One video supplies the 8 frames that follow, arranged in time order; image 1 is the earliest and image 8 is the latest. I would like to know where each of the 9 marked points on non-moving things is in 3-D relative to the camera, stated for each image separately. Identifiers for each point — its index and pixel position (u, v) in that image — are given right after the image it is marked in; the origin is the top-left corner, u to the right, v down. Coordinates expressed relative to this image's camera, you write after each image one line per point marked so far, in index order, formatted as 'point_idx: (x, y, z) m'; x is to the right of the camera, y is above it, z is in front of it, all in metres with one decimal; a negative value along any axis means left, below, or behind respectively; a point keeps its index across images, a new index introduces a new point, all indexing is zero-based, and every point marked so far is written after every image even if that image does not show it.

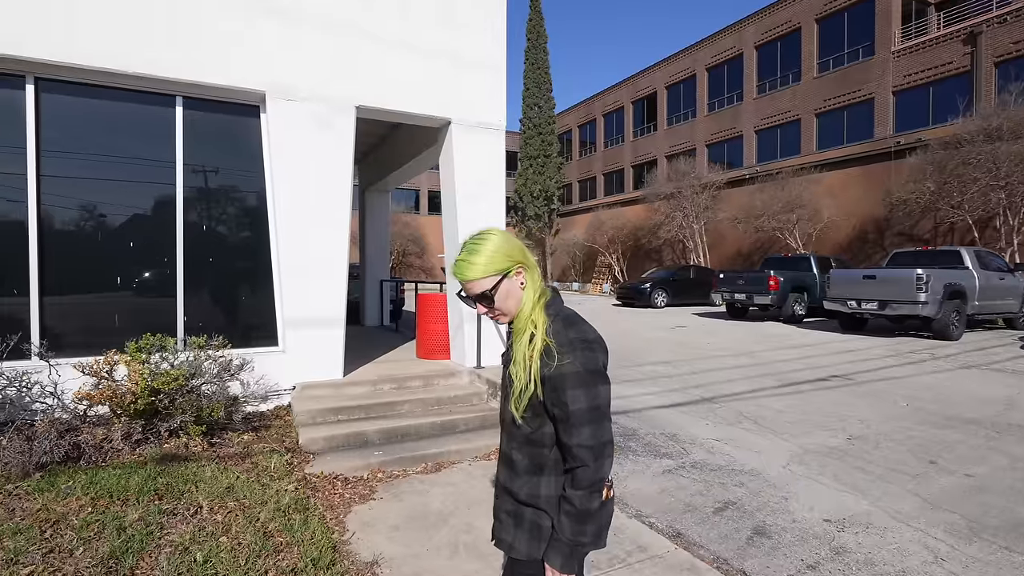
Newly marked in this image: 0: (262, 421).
0: (-2.5, -1.3, +5.2) m
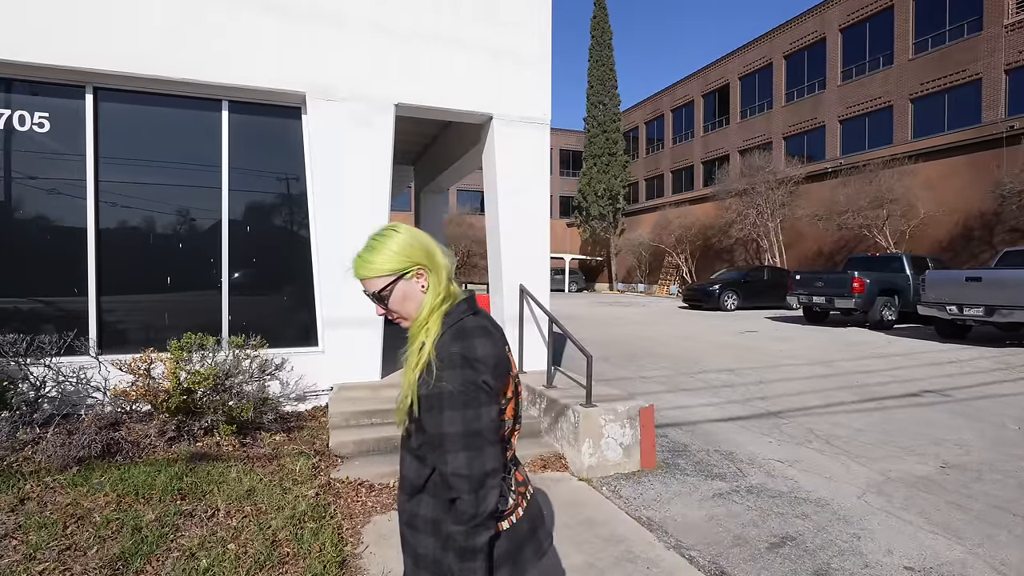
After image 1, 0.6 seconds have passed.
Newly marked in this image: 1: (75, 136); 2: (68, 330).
0: (-2.1, -1.3, +5.2) m
1: (-4.4, +1.5, +5.2) m
2: (-4.5, -0.4, +5.1) m
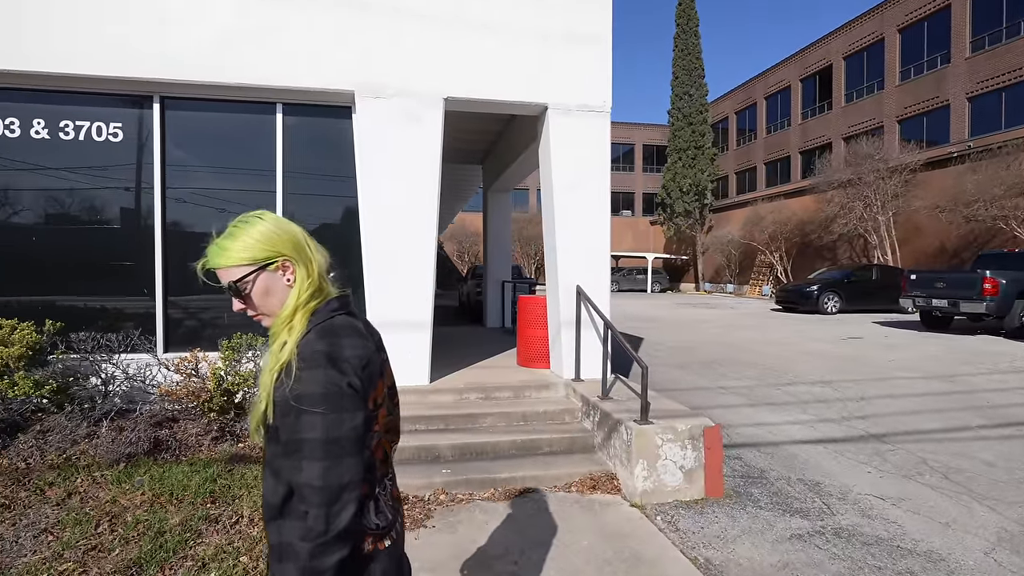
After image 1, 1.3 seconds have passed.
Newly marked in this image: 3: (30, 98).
0: (-1.6, -1.3, +5.1) m
1: (-3.9, +1.5, +5.4) m
2: (-4.0, -0.4, +5.4) m
3: (-4.9, +1.9, +5.2) m
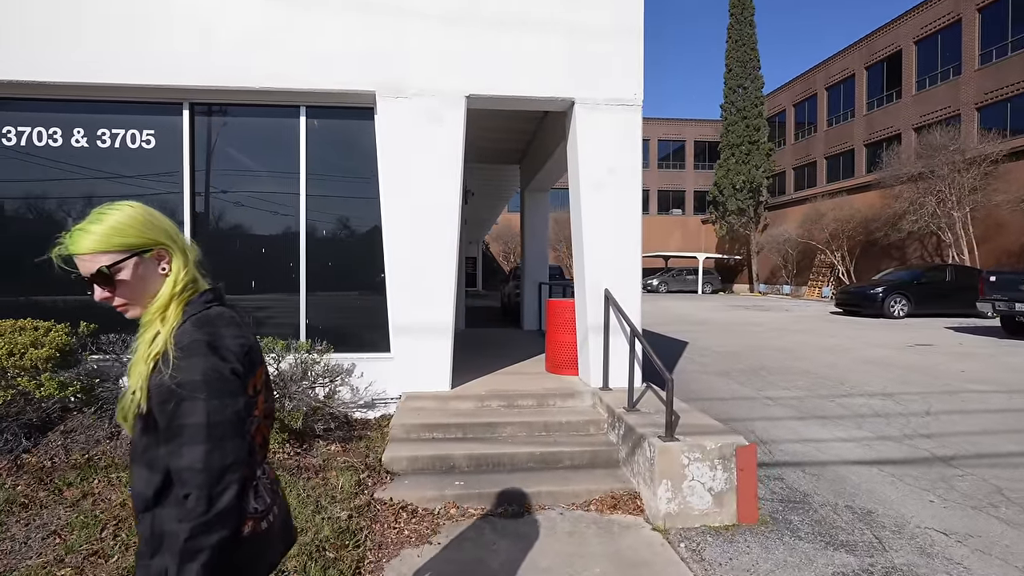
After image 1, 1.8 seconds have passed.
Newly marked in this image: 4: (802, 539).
0: (-1.4, -1.4, +5.0) m
1: (-3.6, +1.5, +5.6) m
2: (-3.8, -0.4, +5.5) m
3: (-4.6, +1.9, +5.5) m
4: (+2.0, -1.7, +3.6) m
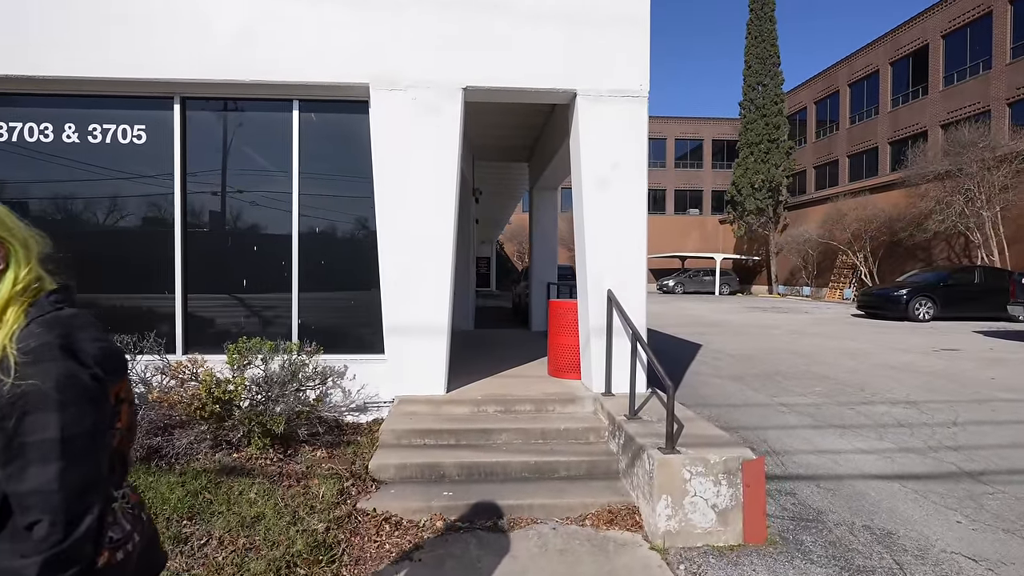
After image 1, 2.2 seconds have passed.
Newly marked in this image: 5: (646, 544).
0: (-1.5, -1.4, +4.8) m
1: (-3.6, +1.5, +5.5) m
2: (-3.8, -0.4, +5.4) m
3: (-4.6, +1.9, +5.4) m
4: (+1.9, -1.7, +3.3) m
5: (+0.9, -1.7, +3.5) m
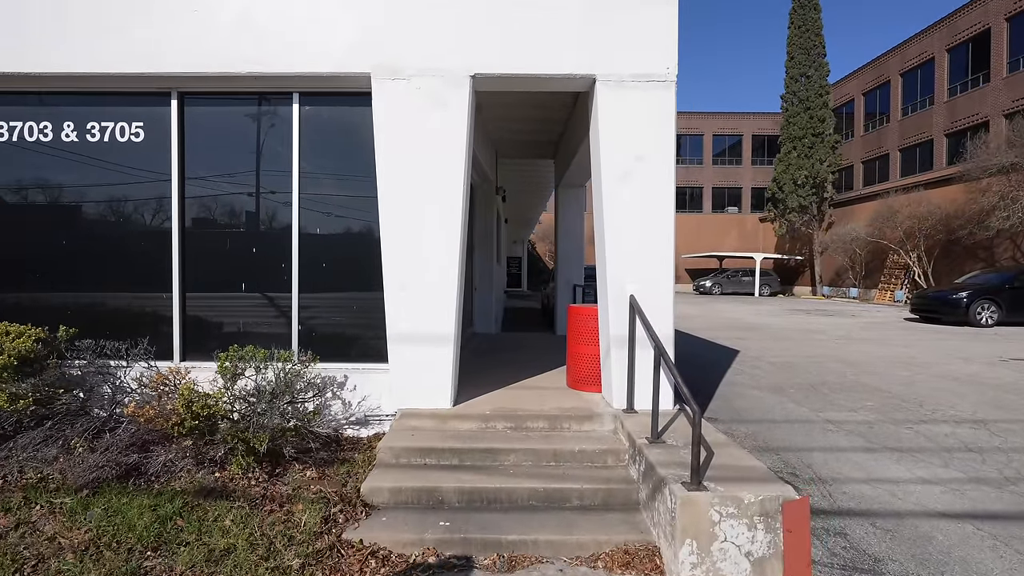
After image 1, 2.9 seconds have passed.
0: (-1.4, -1.4, +4.5) m
1: (-3.5, +1.5, +5.2) m
2: (-3.6, -0.5, +5.2) m
3: (-4.5, +1.9, +5.2) m
4: (+1.9, -1.8, +2.7) m
5: (+0.9, -1.8, +3.0) m
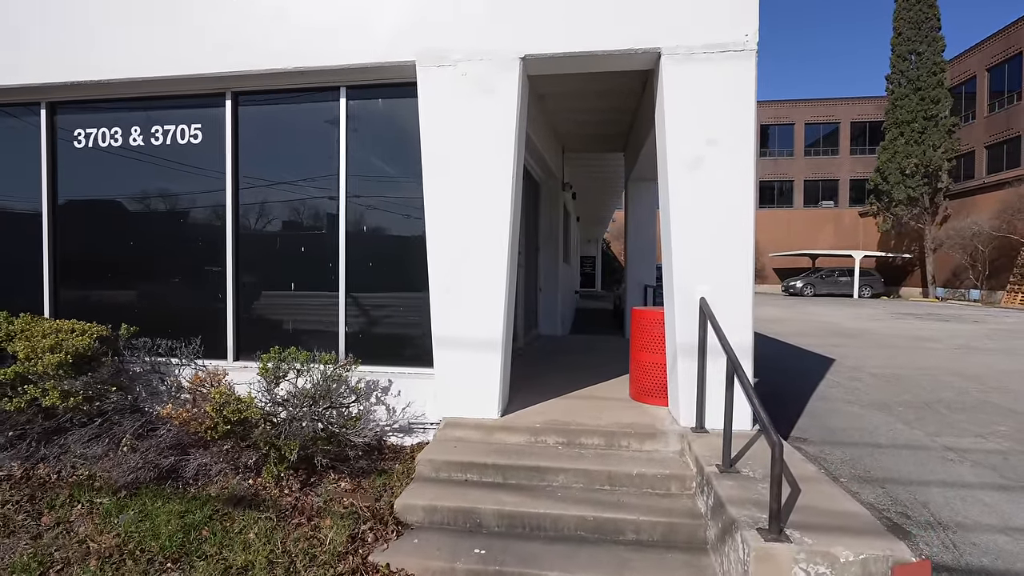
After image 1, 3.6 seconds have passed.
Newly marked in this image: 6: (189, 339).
0: (-1.0, -1.4, +4.2) m
1: (-2.9, +1.5, +5.3) m
2: (-3.1, -0.5, +5.3) m
3: (-4.0, +1.9, +5.4) m
4: (+2.0, -1.8, +2.0) m
5: (+1.1, -1.8, +2.5) m
6: (-3.3, -0.5, +5.3) m
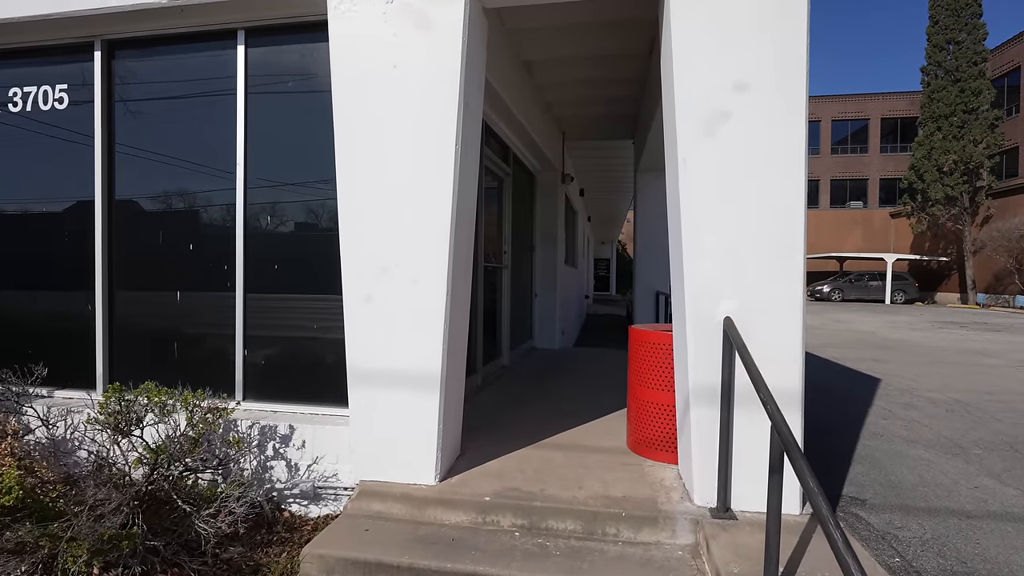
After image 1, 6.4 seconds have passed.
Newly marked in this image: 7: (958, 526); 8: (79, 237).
0: (-1.3, -1.5, +3.0) m
1: (-3.3, +1.4, +4.1) m
2: (-3.4, -0.5, +4.1) m
3: (-4.3, +1.8, +4.3) m
4: (+1.6, -1.9, +0.7) m
5: (+0.6, -1.9, +1.1) m
6: (-3.6, -0.6, +4.1) m
7: (+3.3, -1.7, +3.8) m
8: (-3.3, +0.4, +4.1) m
